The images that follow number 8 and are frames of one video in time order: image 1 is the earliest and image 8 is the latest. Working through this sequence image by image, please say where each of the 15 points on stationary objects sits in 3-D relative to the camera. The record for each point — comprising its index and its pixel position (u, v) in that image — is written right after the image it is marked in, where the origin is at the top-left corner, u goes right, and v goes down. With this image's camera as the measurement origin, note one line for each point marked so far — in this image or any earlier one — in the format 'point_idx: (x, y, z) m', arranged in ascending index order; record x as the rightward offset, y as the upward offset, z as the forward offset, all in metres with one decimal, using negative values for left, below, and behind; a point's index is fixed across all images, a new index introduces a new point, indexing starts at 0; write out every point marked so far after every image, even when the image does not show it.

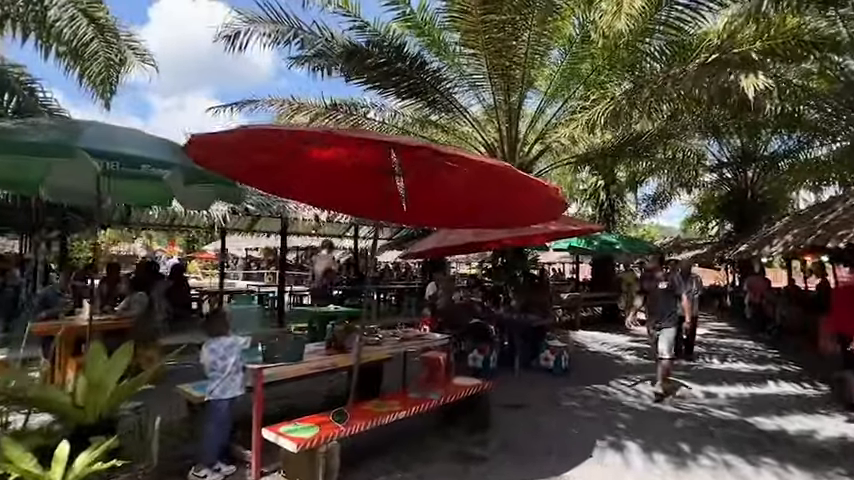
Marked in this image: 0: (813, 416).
0: (+5.6, -2.6, +6.9) m
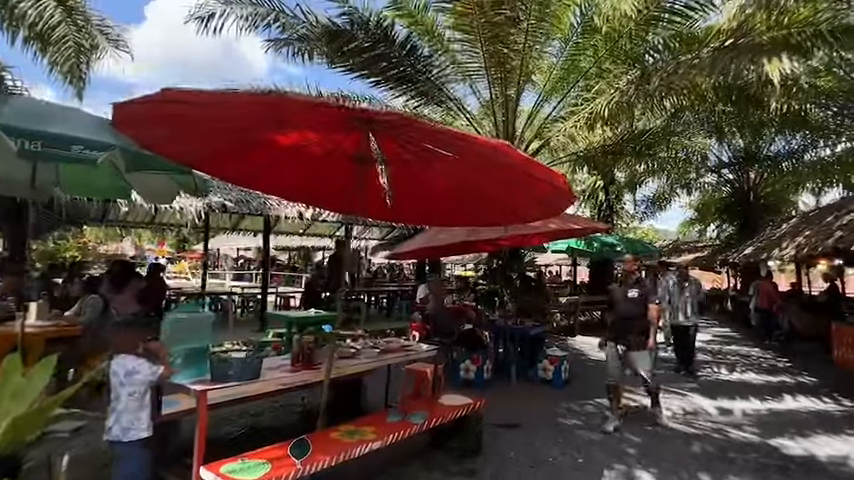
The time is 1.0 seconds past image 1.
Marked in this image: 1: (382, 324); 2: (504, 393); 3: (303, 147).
0: (+5.4, -2.6, +6.2) m
1: (-1.5, -2.8, +15.7) m
2: (+1.3, -2.5, +7.9) m
3: (-1.3, +1.0, +4.9) m
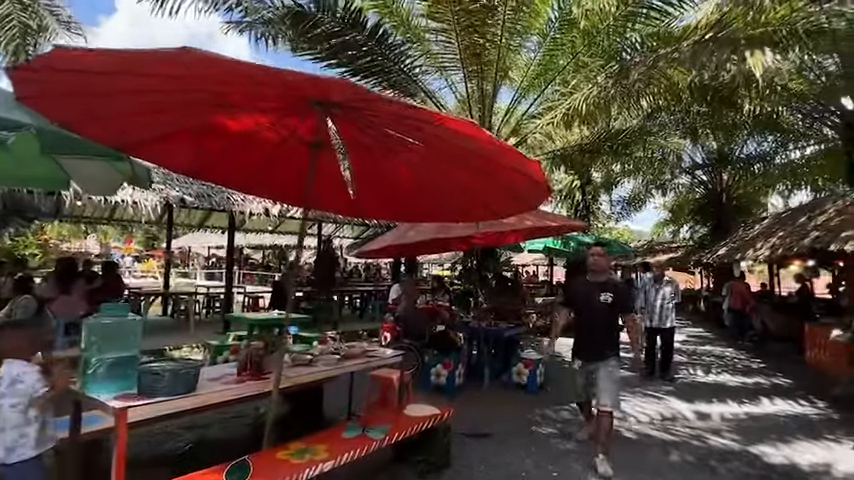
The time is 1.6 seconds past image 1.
0: (+5.0, -2.6, +6.0) m
1: (-2.3, -2.7, +15.2) m
2: (+0.8, -2.5, +7.6) m
3: (-1.6, +1.0, +4.4) m
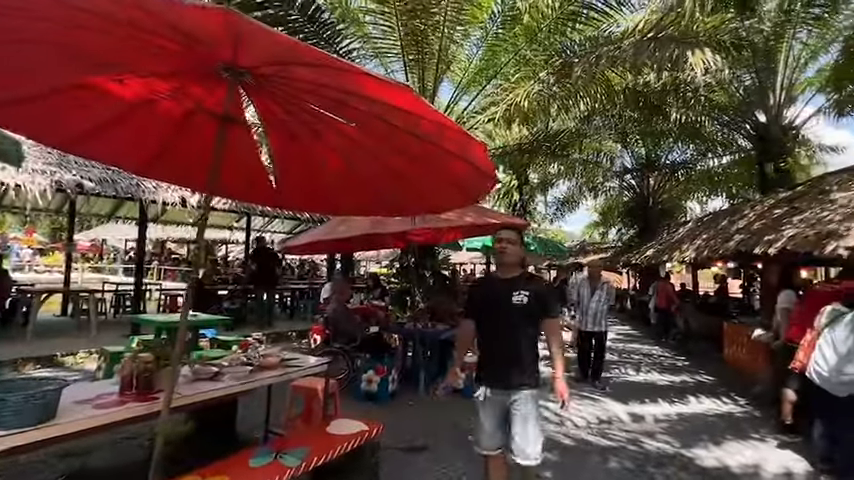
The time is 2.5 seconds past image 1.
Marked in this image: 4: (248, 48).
0: (+4.1, -2.6, +6.1) m
1: (-4.3, -2.6, +14.2) m
2: (-0.2, -2.5, +7.1) m
3: (-2.2, +1.1, +3.7) m
4: (-1.1, +1.1, +2.8) m
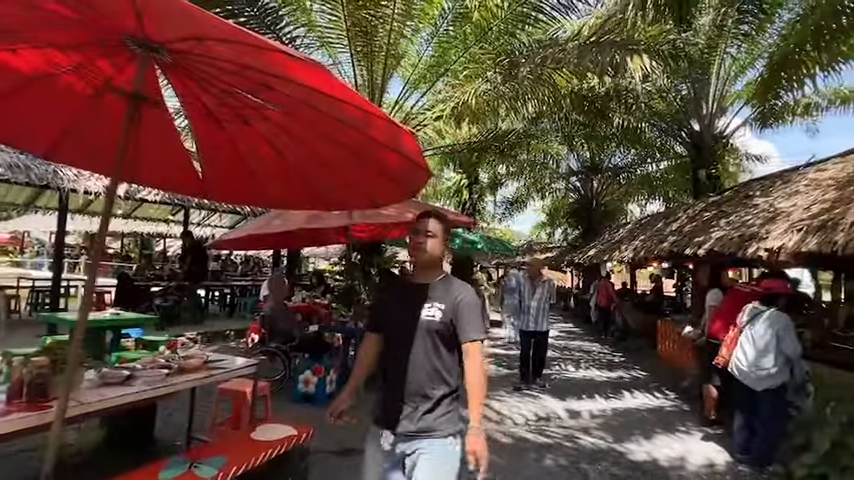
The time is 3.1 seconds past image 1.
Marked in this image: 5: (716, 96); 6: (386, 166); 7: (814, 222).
0: (+3.3, -2.6, +6.3) m
1: (-5.8, -2.4, +13.6) m
2: (-1.1, -2.4, +6.9) m
3: (-2.6, +1.1, +3.3) m
4: (-1.5, +1.2, +2.6) m
5: (+8.8, +4.4, +14.5) m
6: (-0.3, +0.6, +3.7) m
7: (+4.0, +0.2, +4.9) m
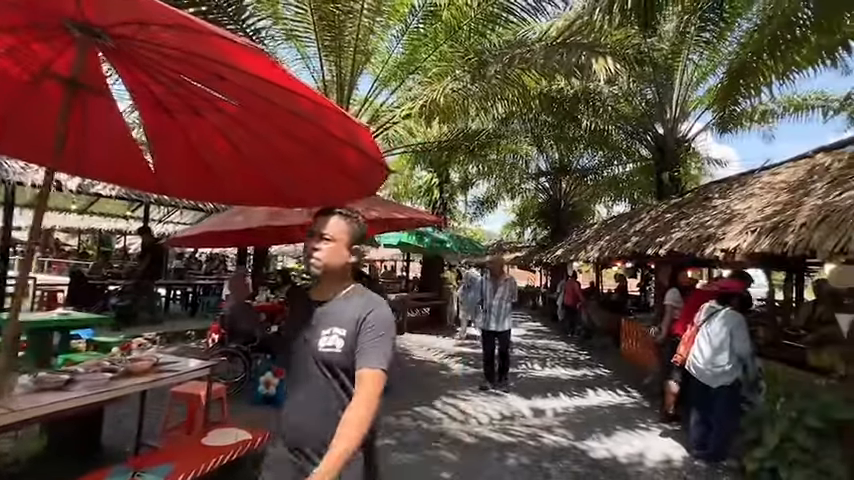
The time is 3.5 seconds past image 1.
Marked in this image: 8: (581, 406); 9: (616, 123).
0: (+2.8, -2.6, +6.4) m
1: (-6.7, -2.3, +13.2) m
2: (-1.6, -2.4, +6.7) m
3: (-2.9, +1.2, +3.0) m
4: (-1.7, +1.2, +2.4) m
5: (+7.9, +4.3, +14.9) m
6: (-0.6, +0.6, +3.6) m
7: (+3.6, +0.2, +5.1) m
8: (+2.5, -2.7, +7.7) m
9: (+6.3, +3.9, +15.8) m
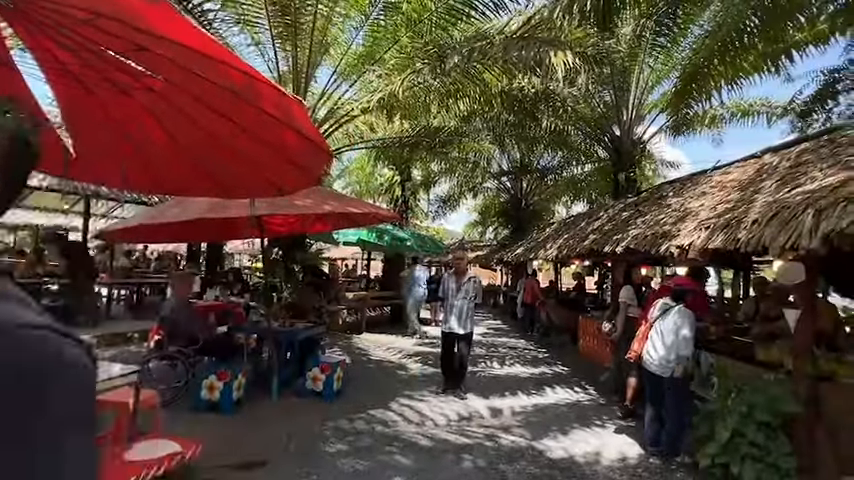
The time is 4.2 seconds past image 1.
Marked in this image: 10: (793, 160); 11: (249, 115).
0: (+2.2, -2.6, +6.4) m
1: (-7.8, -2.2, +12.4) m
2: (-2.2, -2.3, +6.4) m
3: (-3.2, +1.2, +2.6) m
4: (-1.9, +1.3, +2.0) m
5: (+6.6, +4.4, +15.2) m
6: (-1.0, +0.6, +3.3) m
7: (+3.1, +0.2, +5.1) m
8: (+1.8, -2.6, +7.6) m
9: (+5.0, +3.9, +16.0) m
10: (+4.3, +0.9, +5.6) m
11: (-1.1, +0.8, +3.0) m
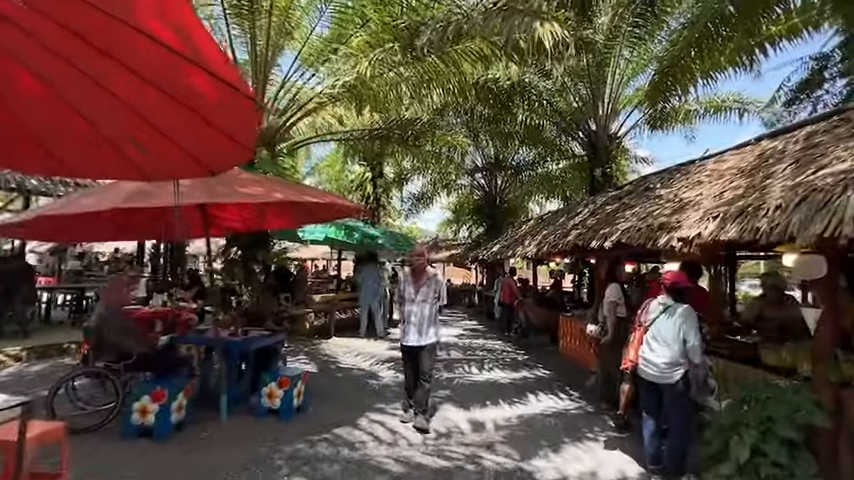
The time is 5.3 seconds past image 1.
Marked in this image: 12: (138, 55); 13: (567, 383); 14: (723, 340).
0: (+1.9, -2.5, +5.7) m
1: (-8.5, -2.2, +11.1) m
2: (-2.5, -2.3, +5.5) m
3: (-3.3, +1.3, +1.6) m
4: (-2.0, +1.3, +1.1) m
5: (+5.8, +4.5, +14.8) m
6: (-1.1, +0.7, +2.4) m
7: (+2.9, +0.3, +4.5) m
8: (+1.4, -2.6, +6.9) m
9: (+4.1, +4.0, +15.5) m
10: (+4.0, +1.0, +5.1) m
11: (-1.3, +0.8, +2.2) m
12: (-1.3, +0.8, +2.2) m
13: (+2.7, -2.7, +9.1) m
14: (+4.1, -1.4, +6.7) m
